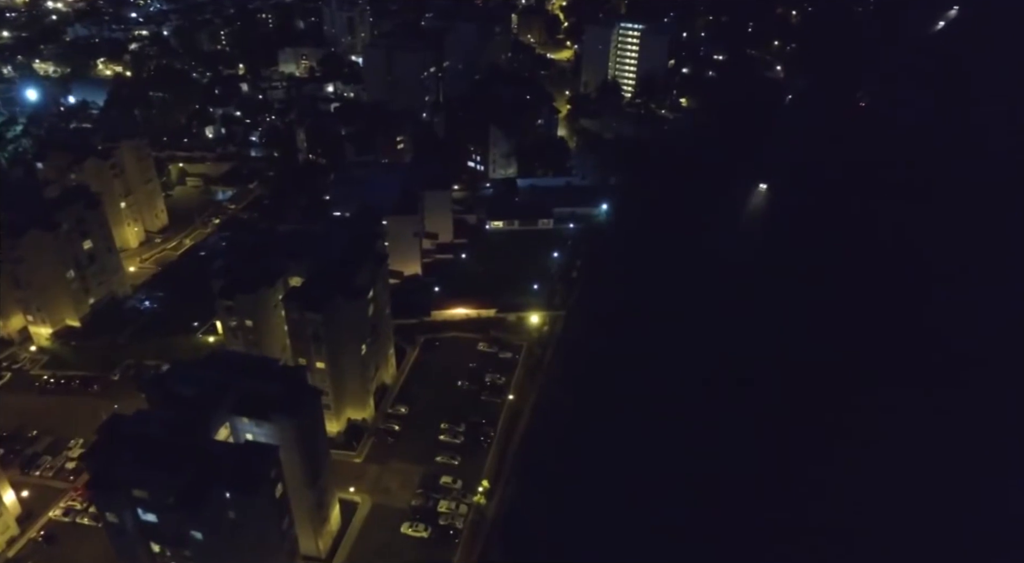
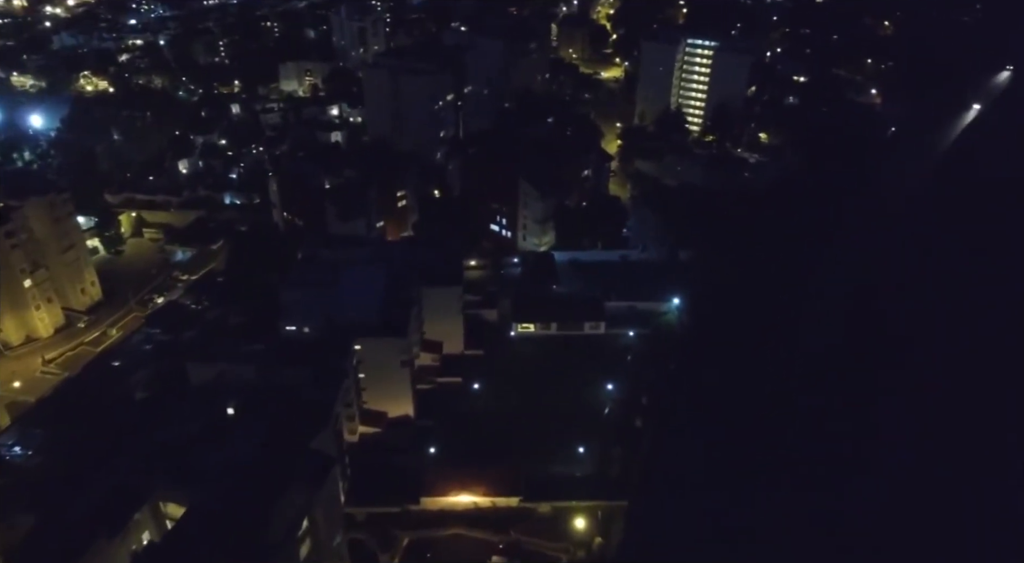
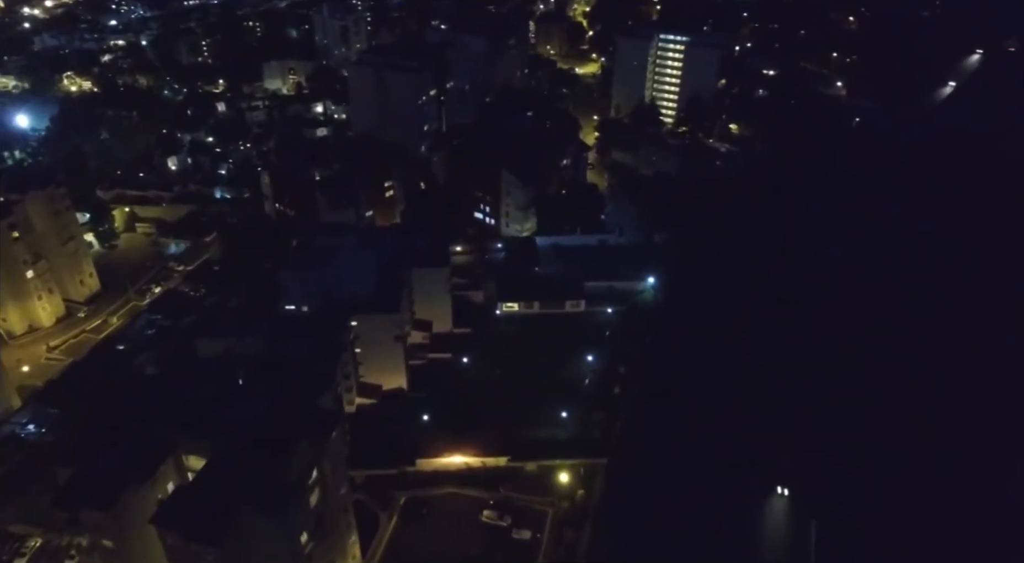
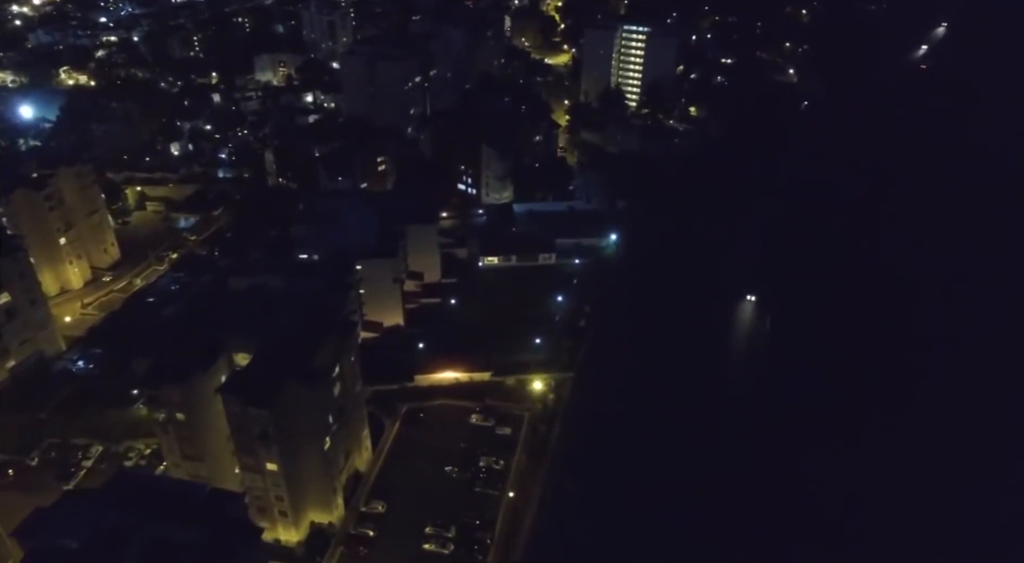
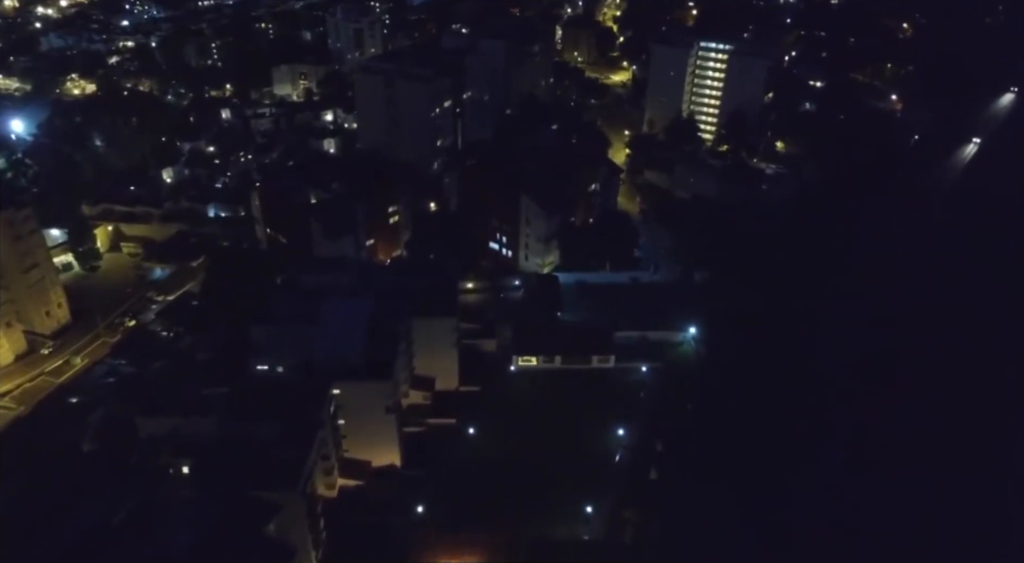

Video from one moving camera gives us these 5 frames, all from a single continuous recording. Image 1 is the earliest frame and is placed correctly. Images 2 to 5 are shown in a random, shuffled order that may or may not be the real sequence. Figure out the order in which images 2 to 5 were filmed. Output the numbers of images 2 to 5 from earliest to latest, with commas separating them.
4, 3, 2, 5
